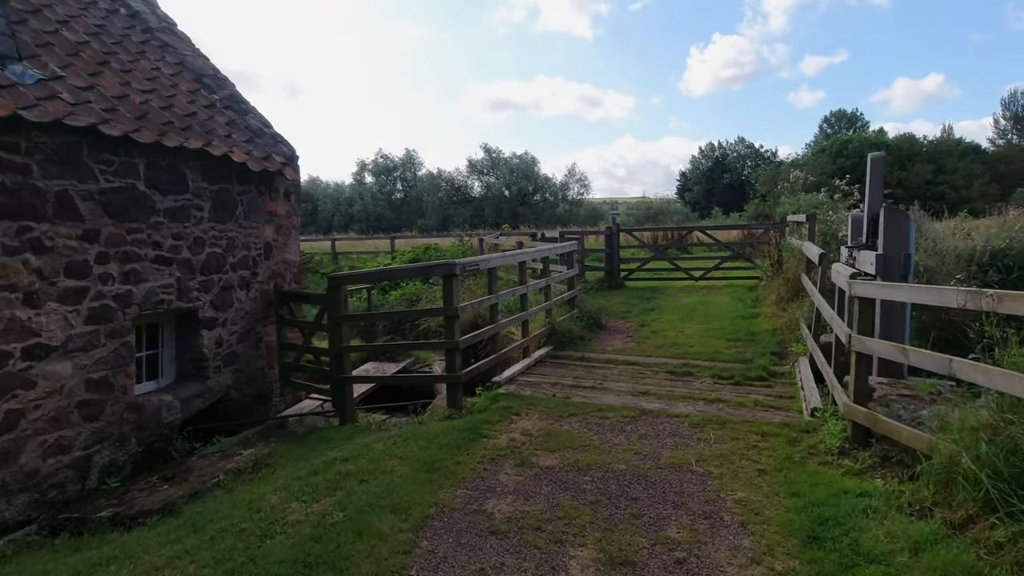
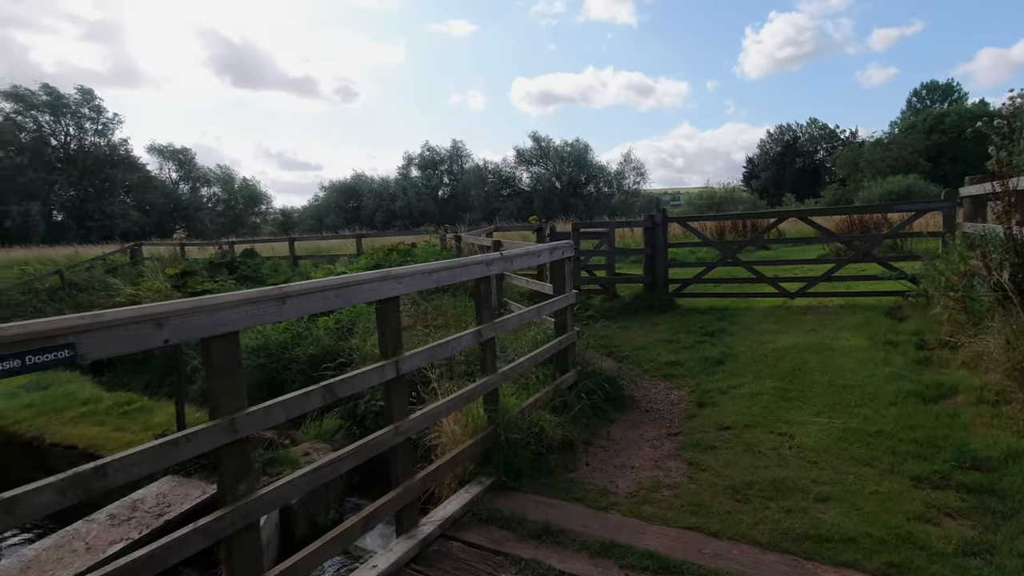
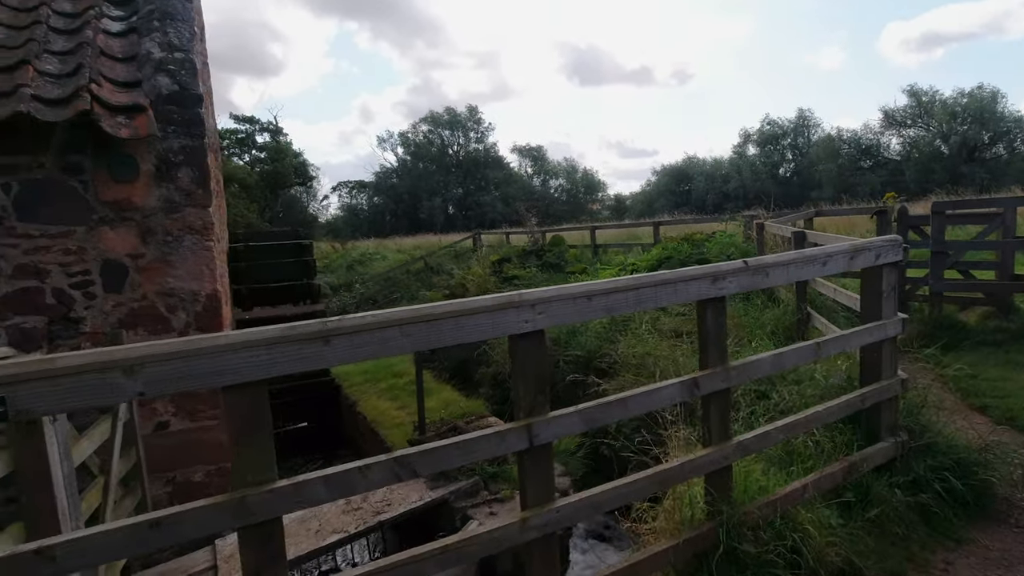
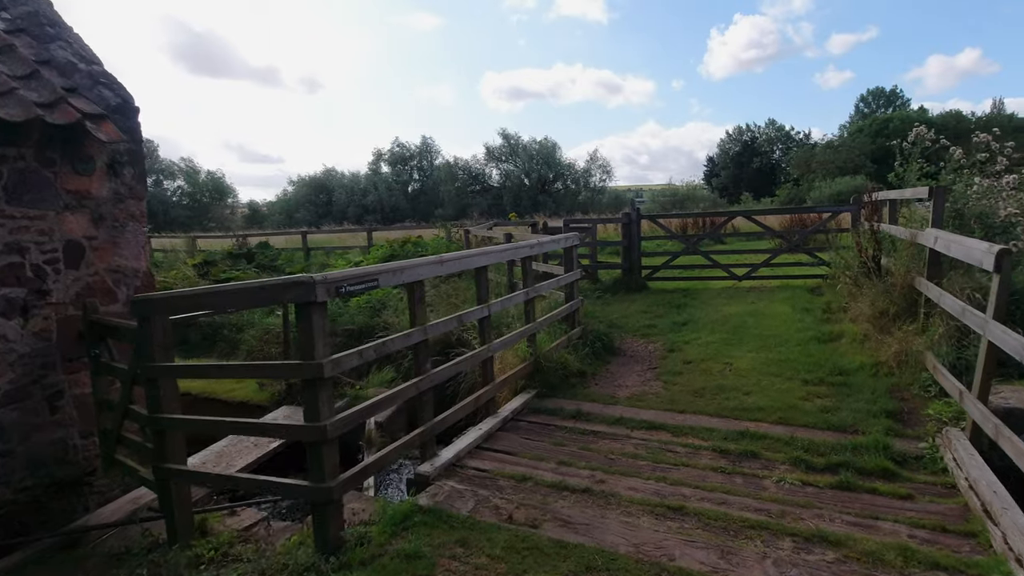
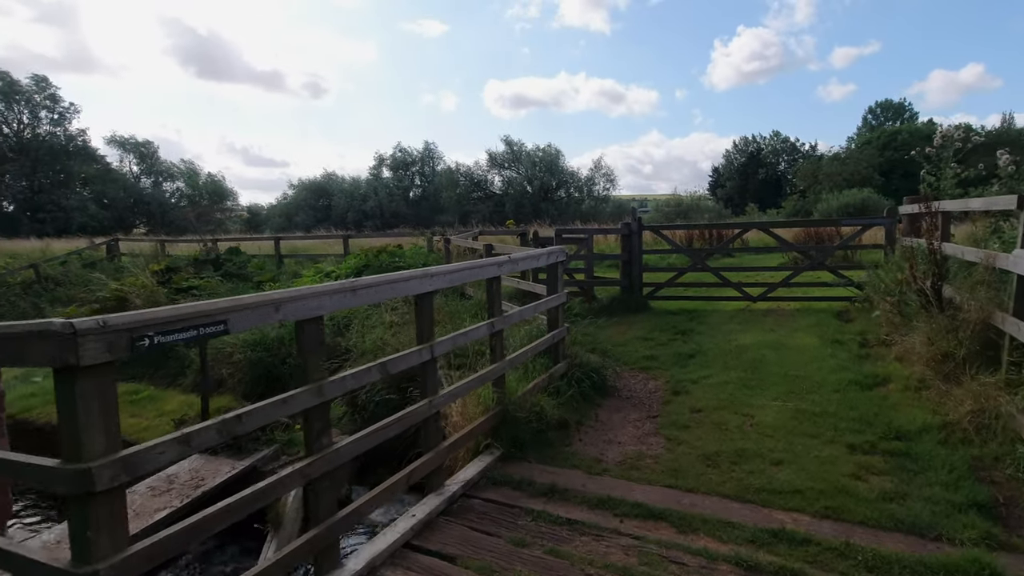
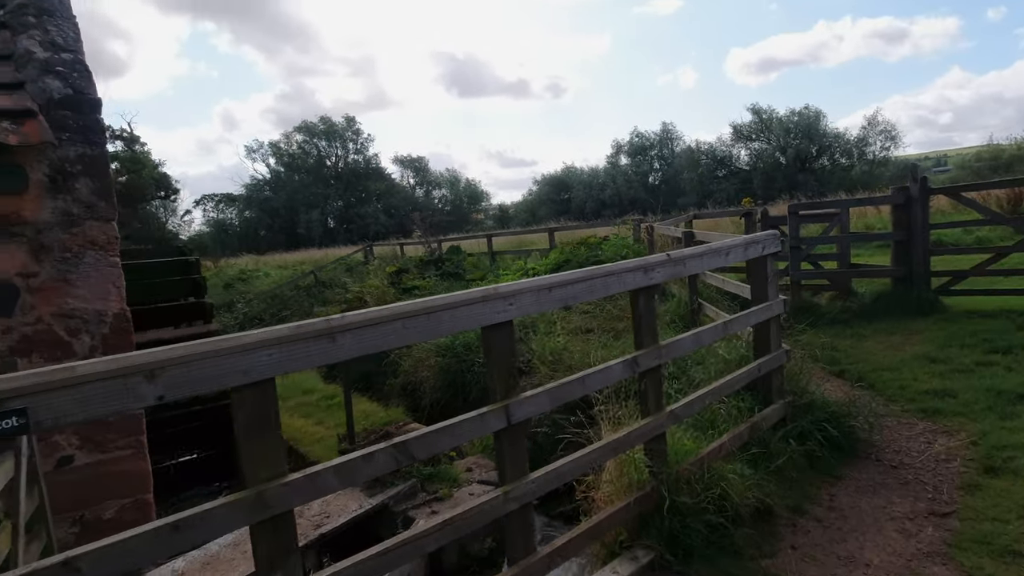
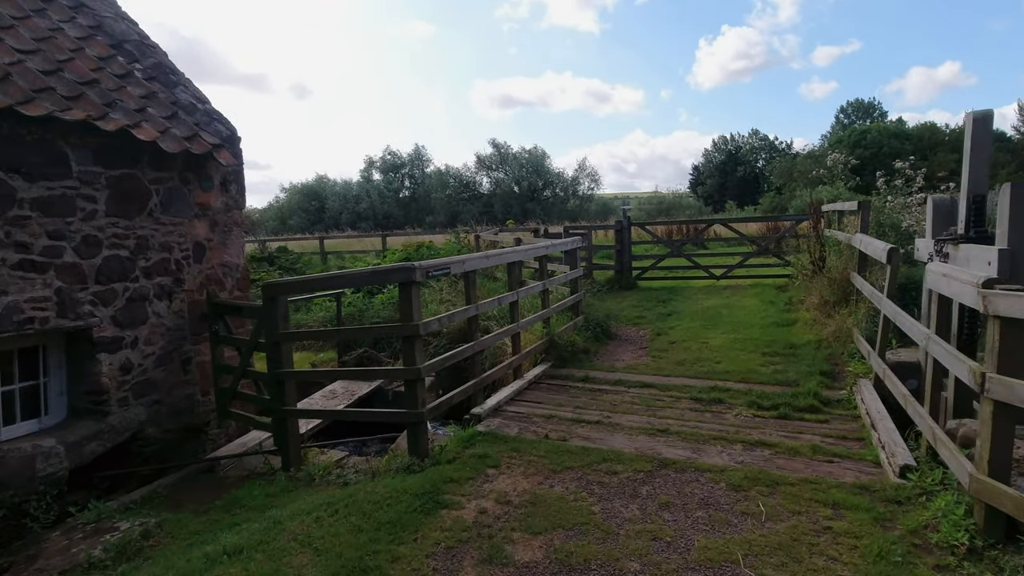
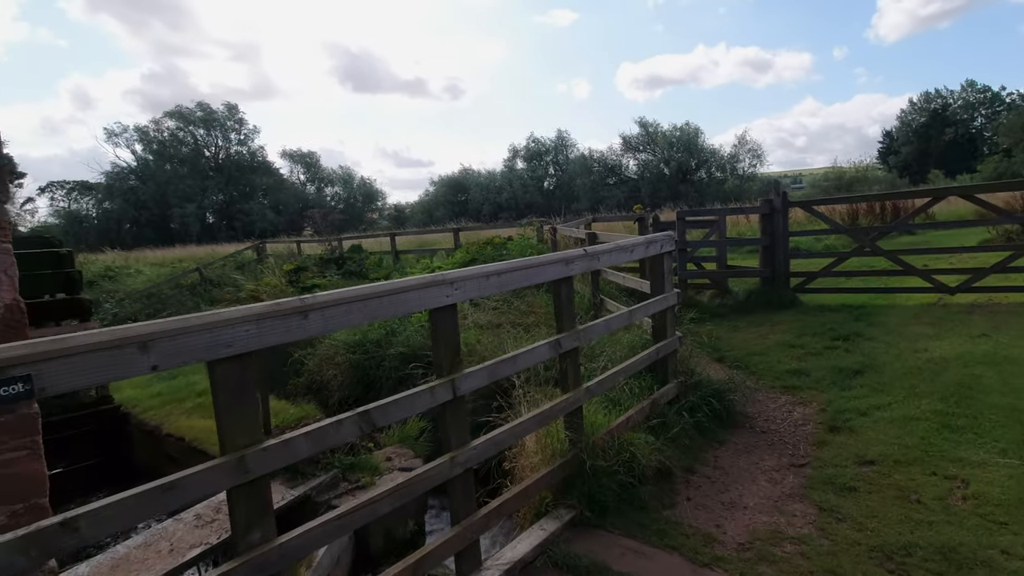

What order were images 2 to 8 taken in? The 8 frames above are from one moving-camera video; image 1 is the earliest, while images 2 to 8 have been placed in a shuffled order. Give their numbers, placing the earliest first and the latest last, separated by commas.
7, 4, 5, 2, 8, 6, 3
